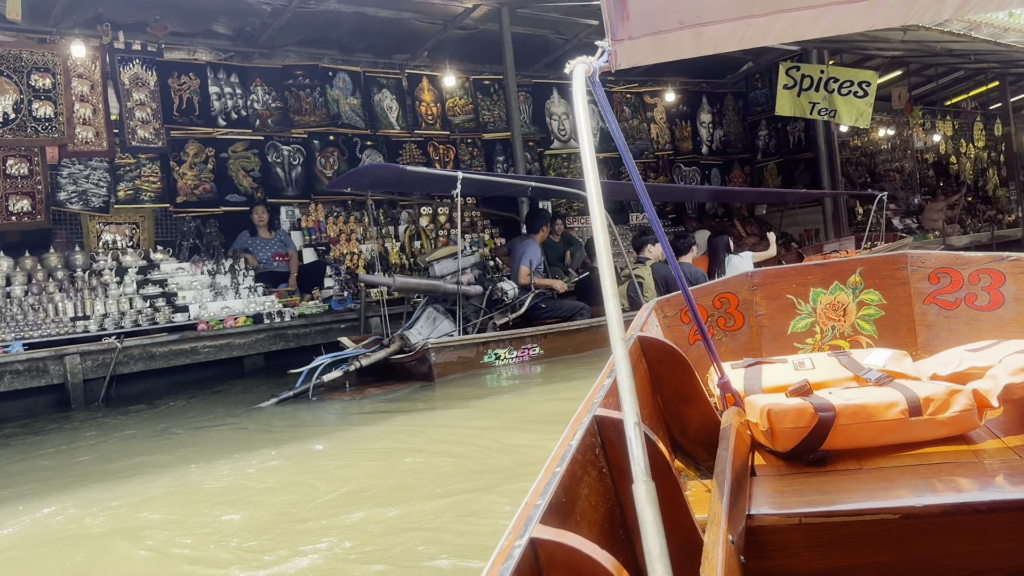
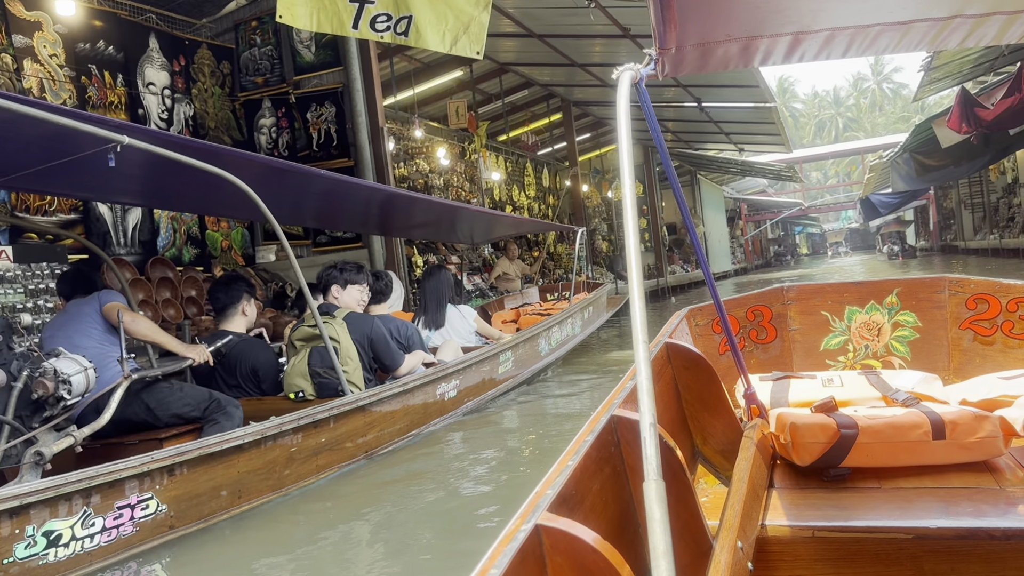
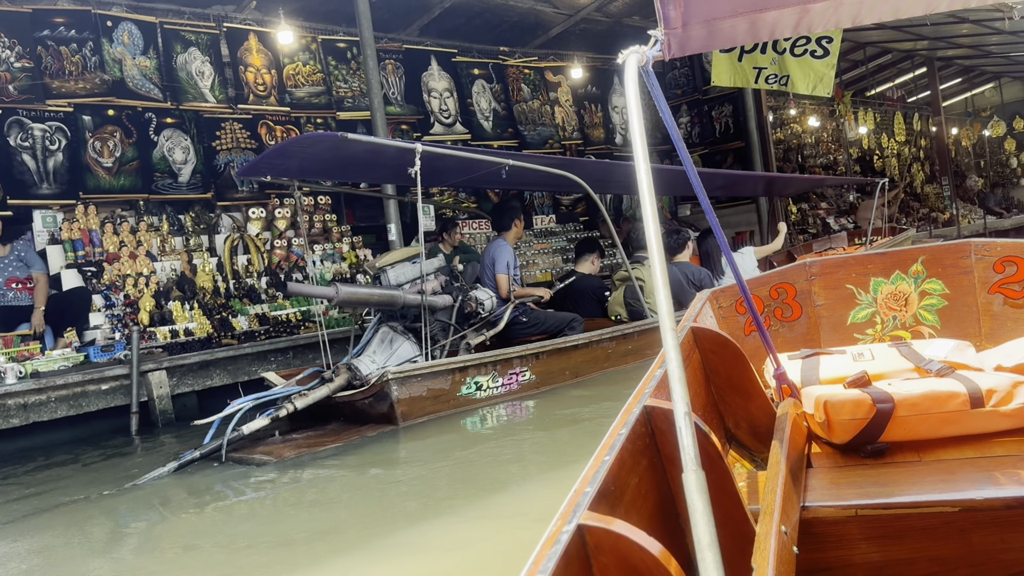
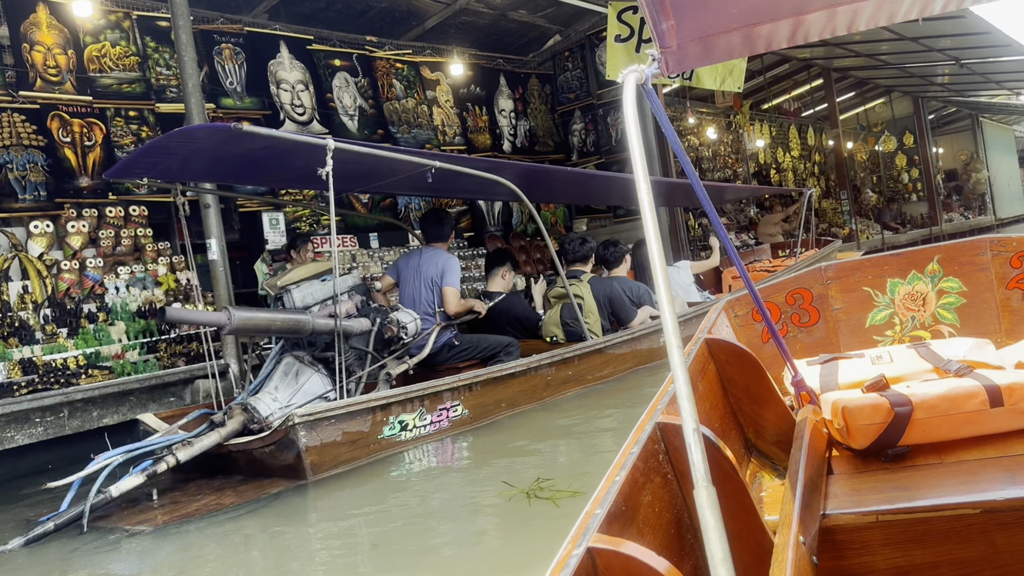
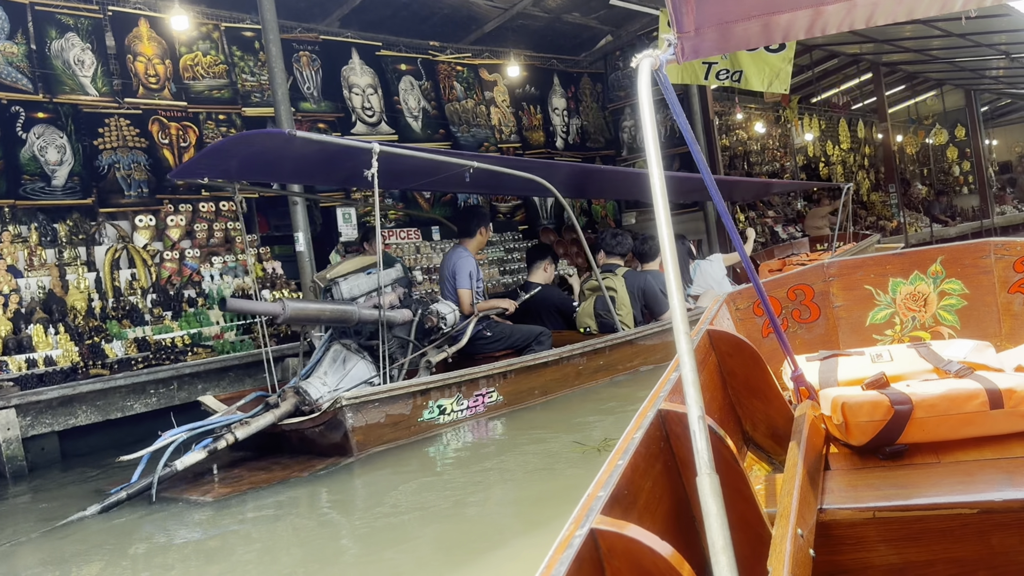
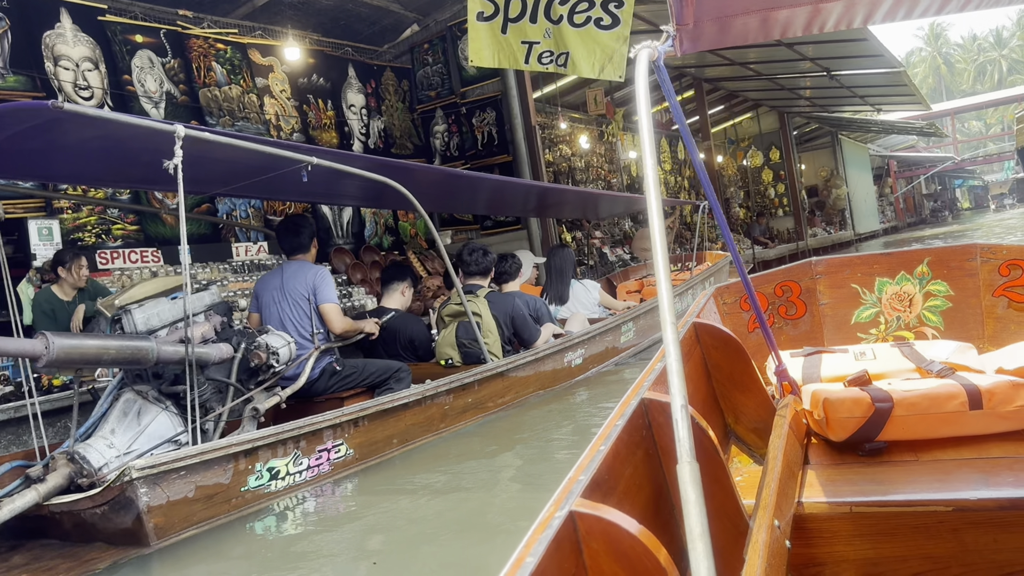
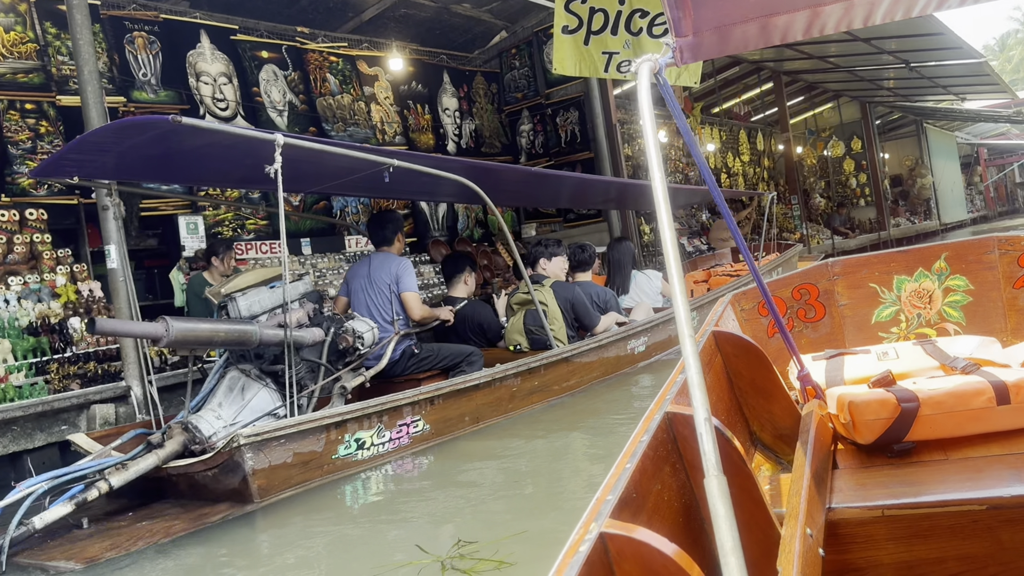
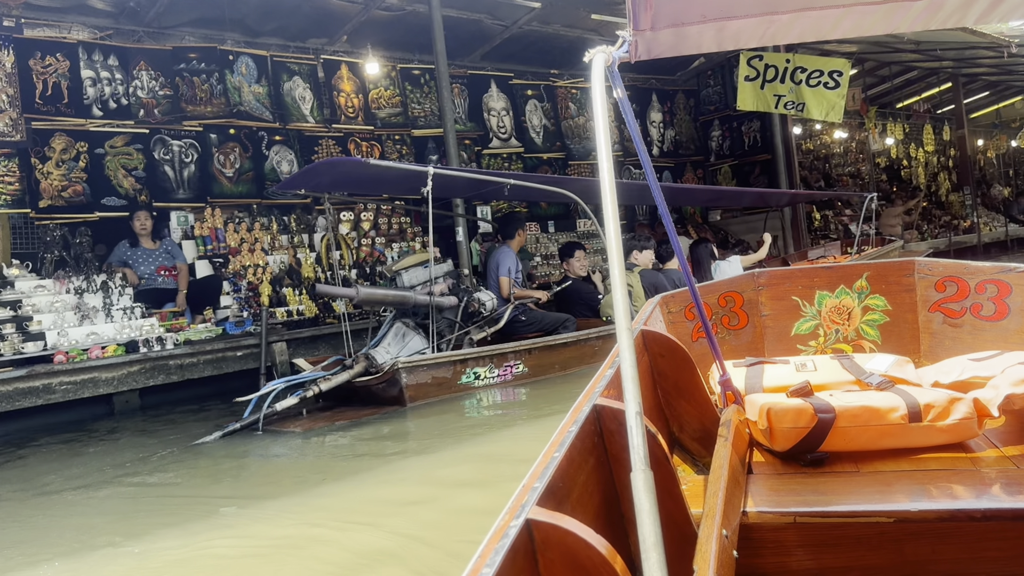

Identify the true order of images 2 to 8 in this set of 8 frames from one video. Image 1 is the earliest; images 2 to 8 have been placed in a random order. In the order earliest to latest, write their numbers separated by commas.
8, 3, 5, 4, 7, 6, 2
